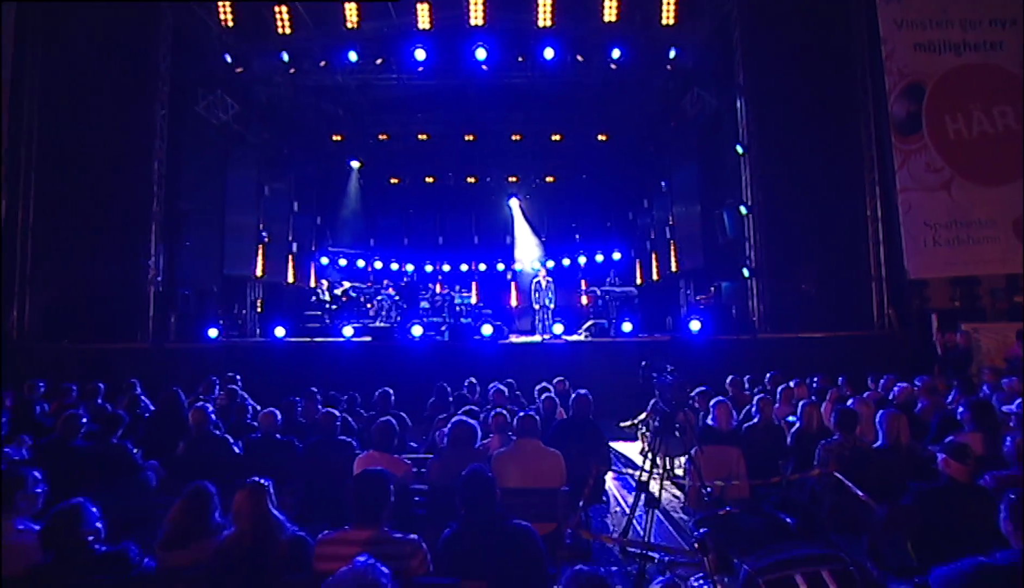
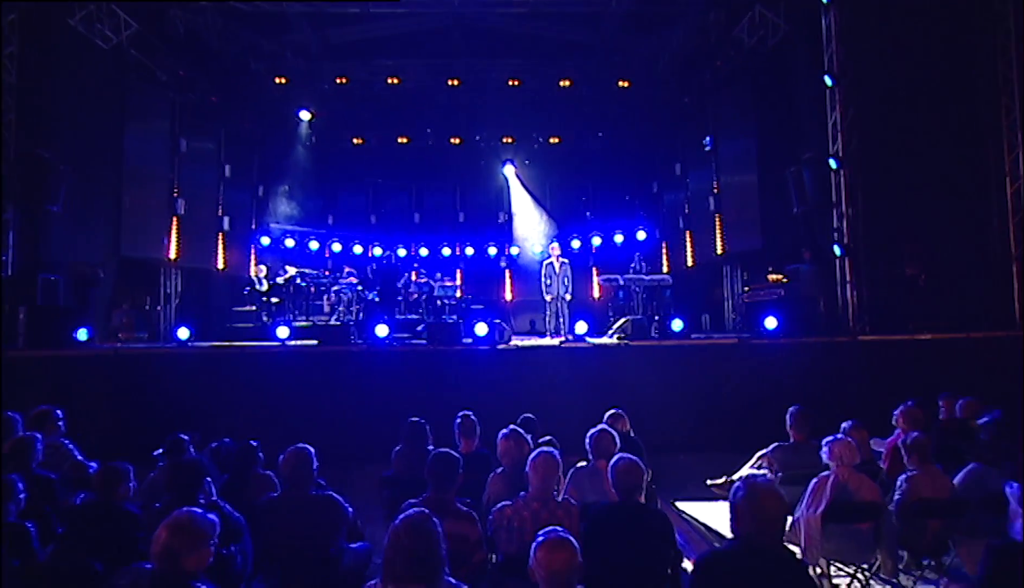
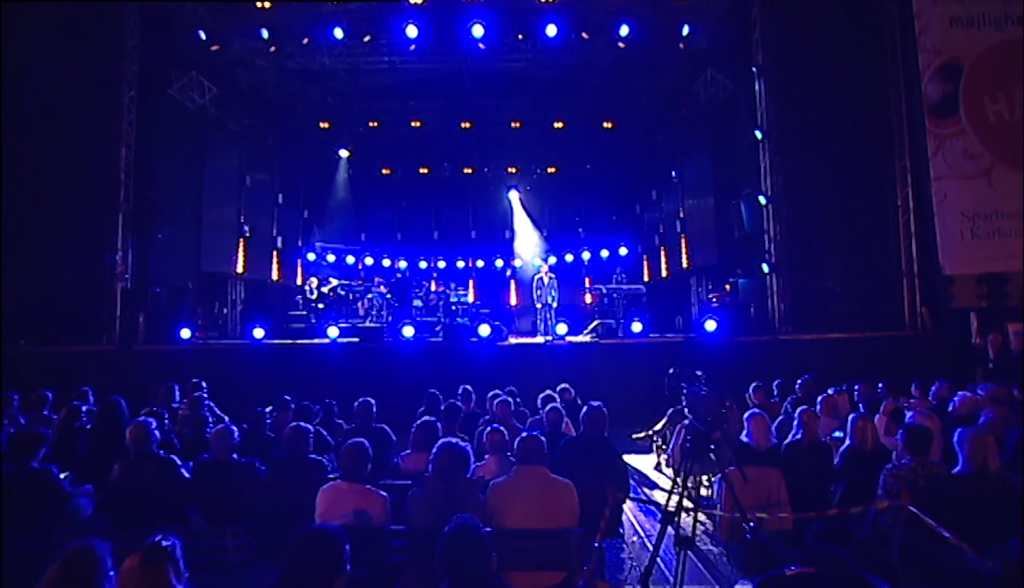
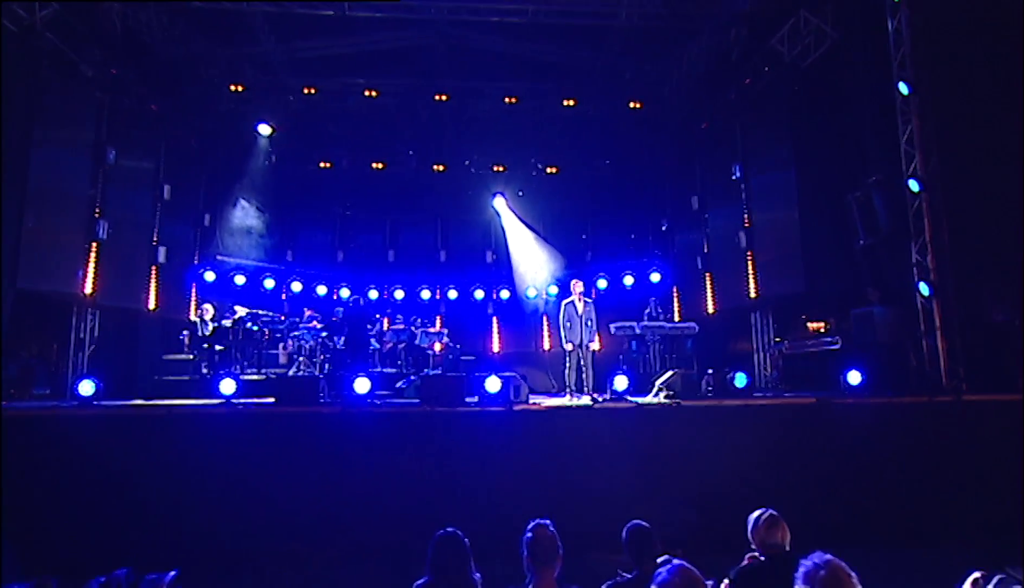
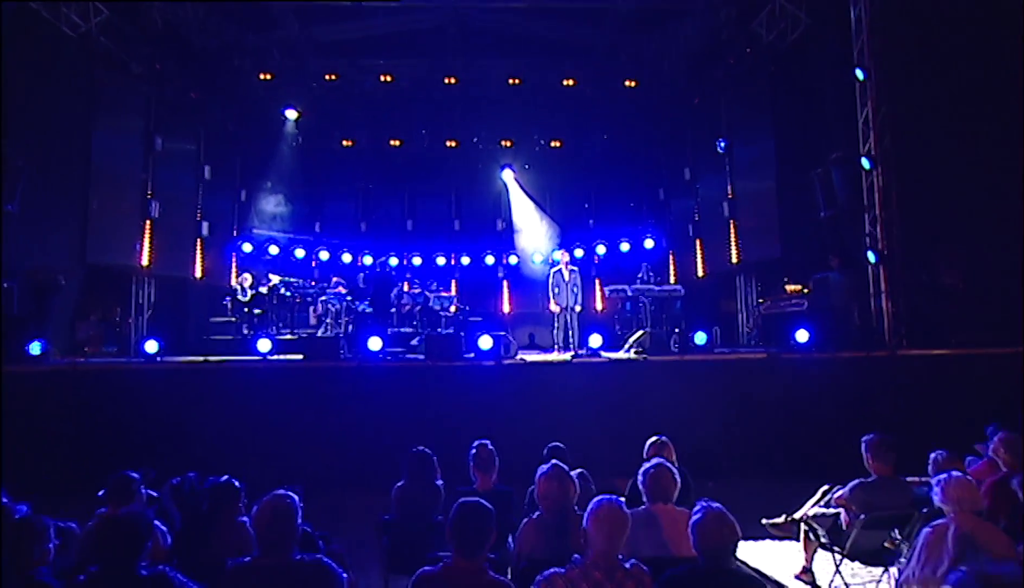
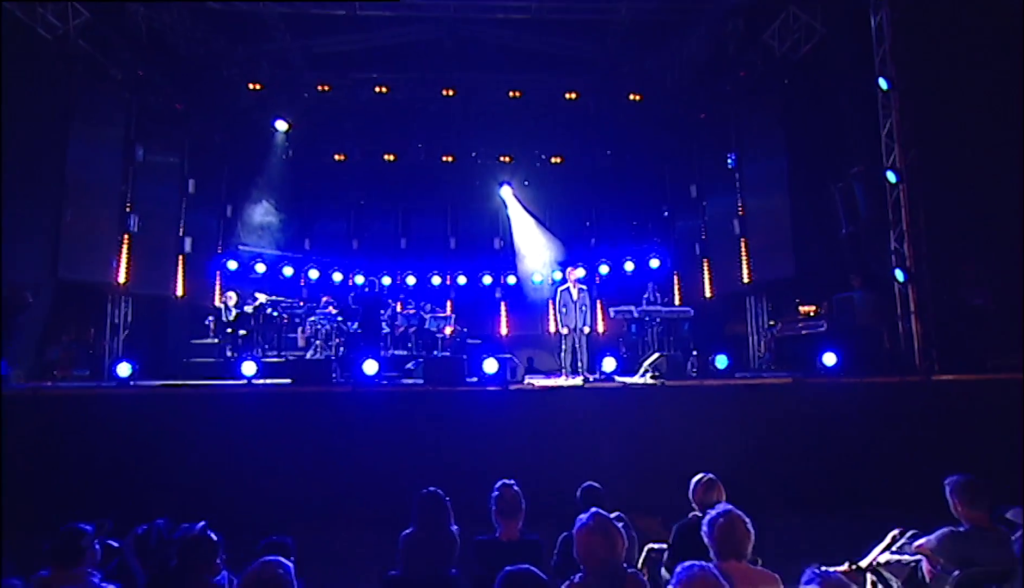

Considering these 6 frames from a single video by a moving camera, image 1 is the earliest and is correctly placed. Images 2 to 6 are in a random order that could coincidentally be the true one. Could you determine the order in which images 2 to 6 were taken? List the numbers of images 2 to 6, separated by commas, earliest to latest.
3, 2, 5, 6, 4
